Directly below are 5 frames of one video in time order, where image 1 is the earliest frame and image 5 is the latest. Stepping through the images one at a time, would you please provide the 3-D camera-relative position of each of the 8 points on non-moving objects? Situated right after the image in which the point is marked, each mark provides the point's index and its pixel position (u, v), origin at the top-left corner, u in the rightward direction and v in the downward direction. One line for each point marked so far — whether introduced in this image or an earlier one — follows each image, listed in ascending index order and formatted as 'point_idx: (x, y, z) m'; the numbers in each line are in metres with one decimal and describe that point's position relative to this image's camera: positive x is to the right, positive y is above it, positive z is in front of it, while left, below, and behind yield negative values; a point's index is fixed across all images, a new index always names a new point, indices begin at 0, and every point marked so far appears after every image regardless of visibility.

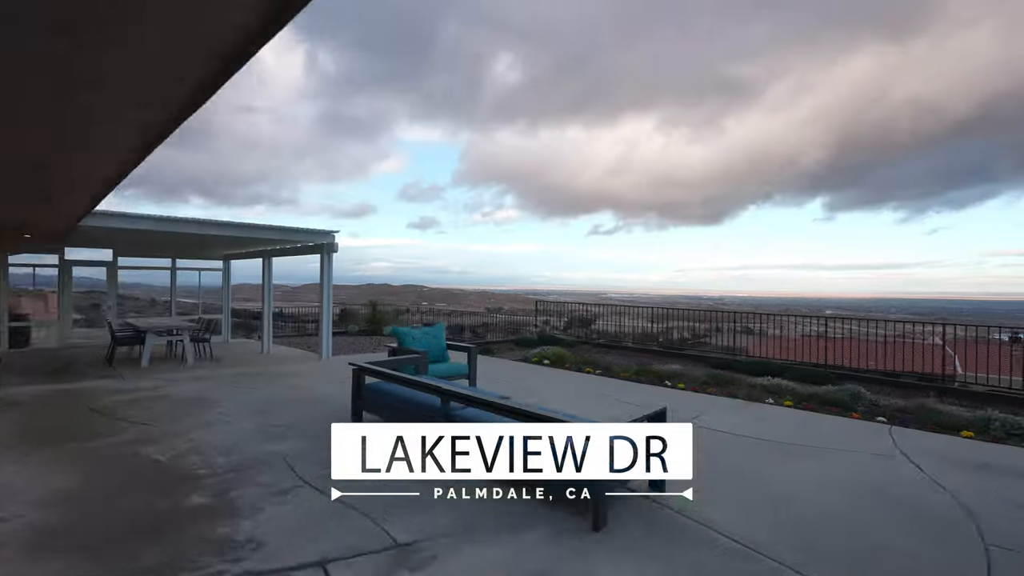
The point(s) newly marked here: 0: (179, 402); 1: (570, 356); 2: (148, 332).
0: (-4.3, -1.5, +6.0) m
1: (+0.9, -1.0, +6.8) m
2: (-7.3, -0.9, +9.2) m
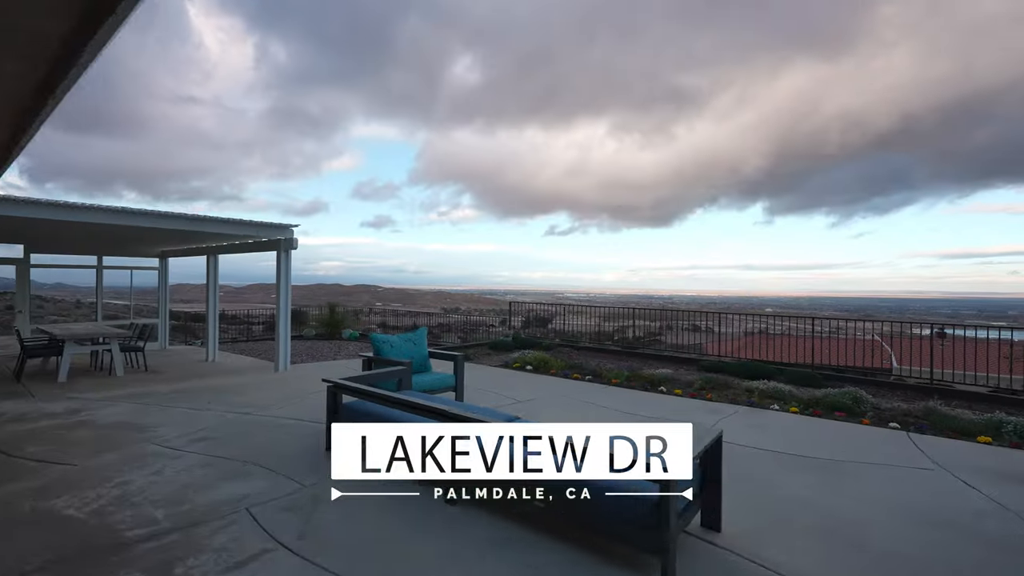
0: (-4.5, -1.6, +5.2) m
1: (+0.6, -1.0, +6.4) m
2: (-7.8, -0.9, +8.1) m
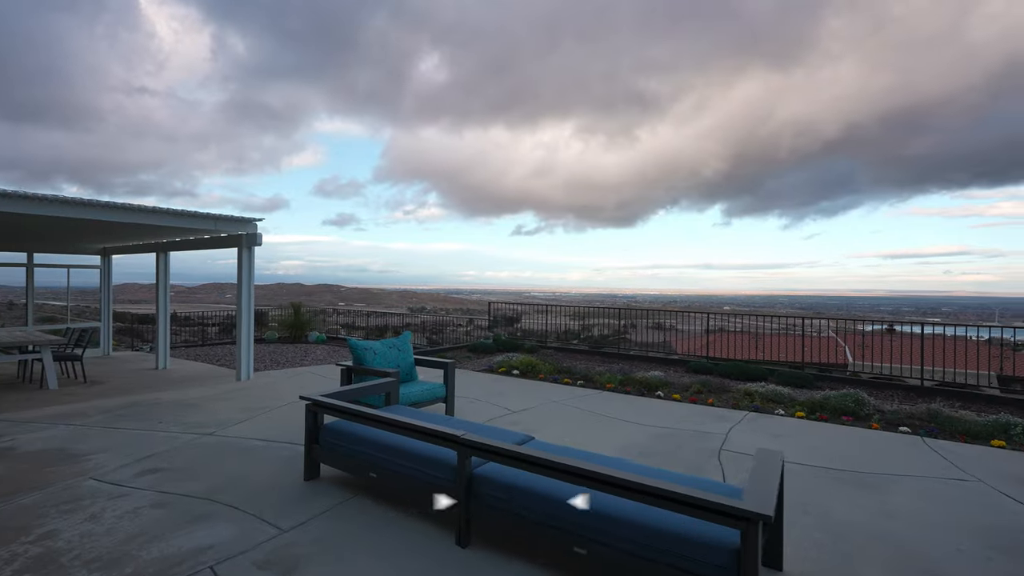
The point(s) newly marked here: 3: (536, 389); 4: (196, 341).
0: (-4.6, -1.6, +4.5) m
1: (+0.4, -1.0, +6.1) m
2: (-8.1, -0.9, +7.1) m
3: (+0.3, -1.2, +5.3) m
4: (-10.0, -1.7, +14.7) m
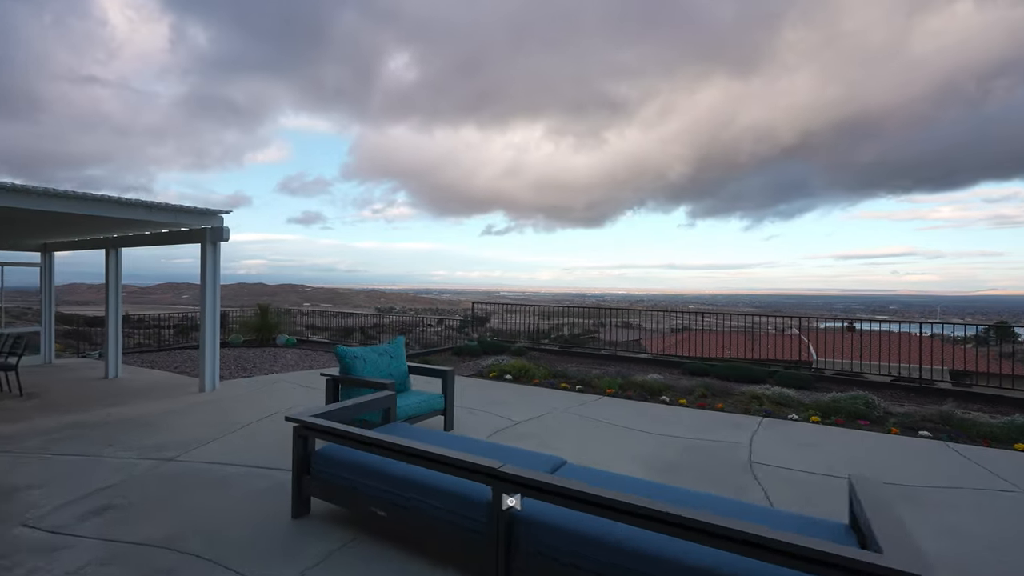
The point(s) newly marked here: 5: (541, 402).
0: (-4.6, -1.6, +3.9) m
1: (+0.3, -1.0, +5.8) m
2: (-8.3, -0.9, +6.3) m
3: (+0.2, -1.2, +5.0) m
4: (-10.7, -1.7, +13.6) m
5: (+0.3, -1.2, +4.8) m
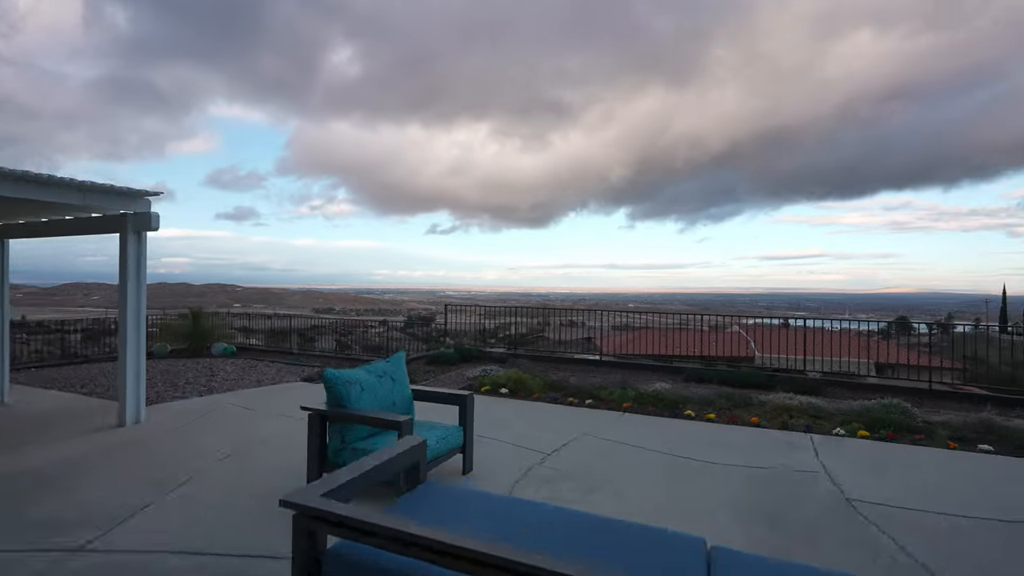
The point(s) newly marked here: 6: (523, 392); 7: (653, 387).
0: (-4.4, -1.6, +2.7) m
1: (+0.2, -1.0, +5.1) m
2: (-8.3, -1.0, +4.6) m
3: (+0.2, -1.2, +4.3) m
4: (-11.6, -1.7, +11.7) m
5: (+0.3, -1.2, +4.1) m
6: (+0.1, -1.1, +4.9) m
7: (+1.5, -1.1, +5.1) m
